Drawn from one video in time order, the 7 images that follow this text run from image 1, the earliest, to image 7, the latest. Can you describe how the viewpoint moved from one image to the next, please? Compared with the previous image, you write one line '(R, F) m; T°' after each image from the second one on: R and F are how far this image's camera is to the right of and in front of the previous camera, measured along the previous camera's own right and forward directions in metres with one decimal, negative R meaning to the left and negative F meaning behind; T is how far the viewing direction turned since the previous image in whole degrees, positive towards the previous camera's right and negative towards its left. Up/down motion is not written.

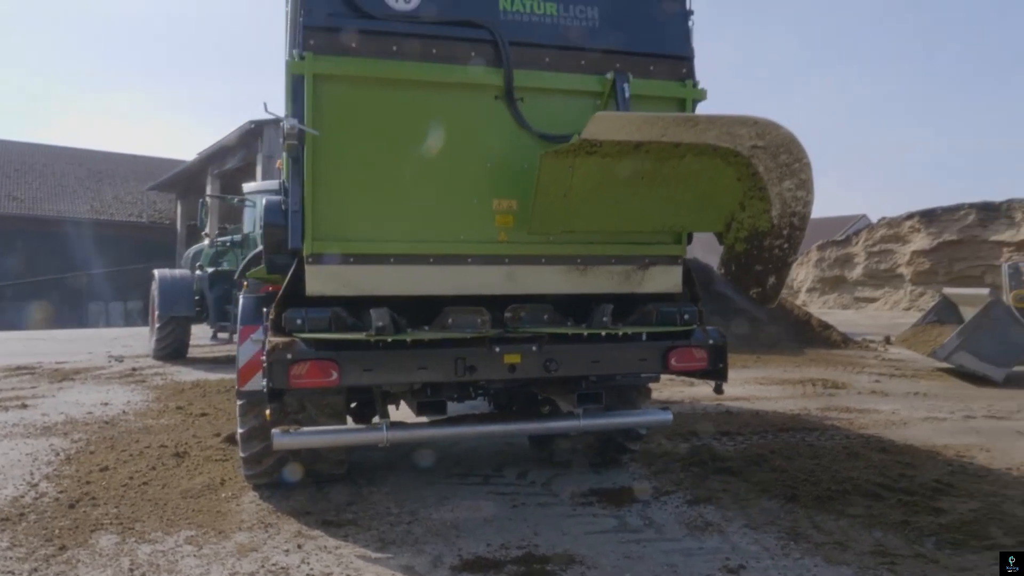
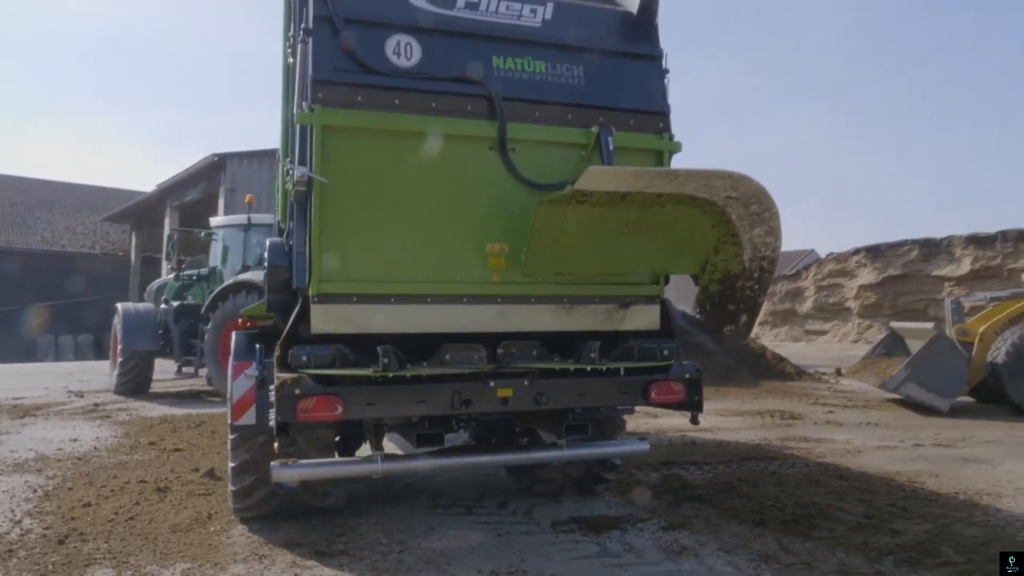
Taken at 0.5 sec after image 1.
(-0.2, -0.2) m; +3°
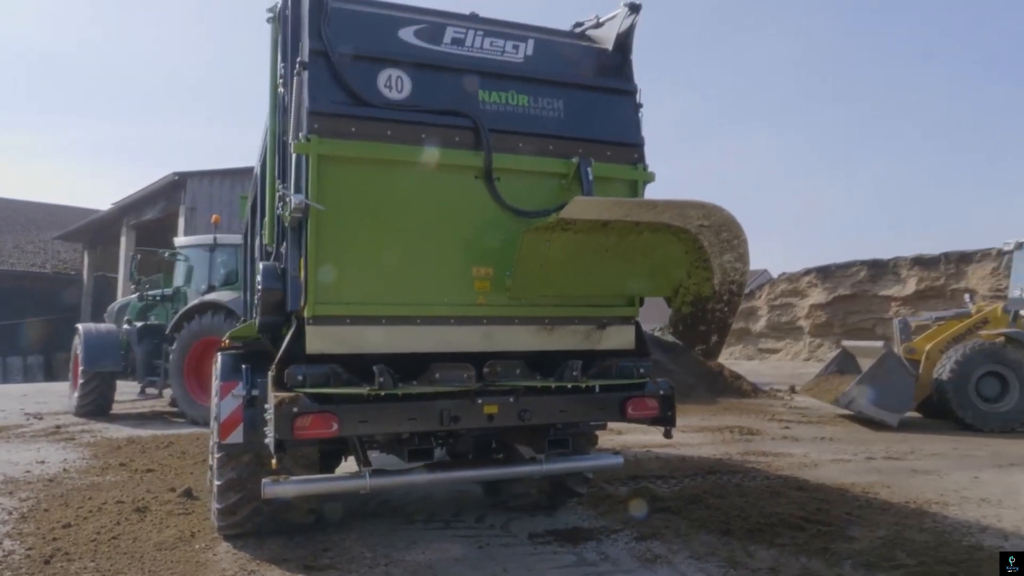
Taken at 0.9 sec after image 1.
(-0.1, -0.2) m; +3°
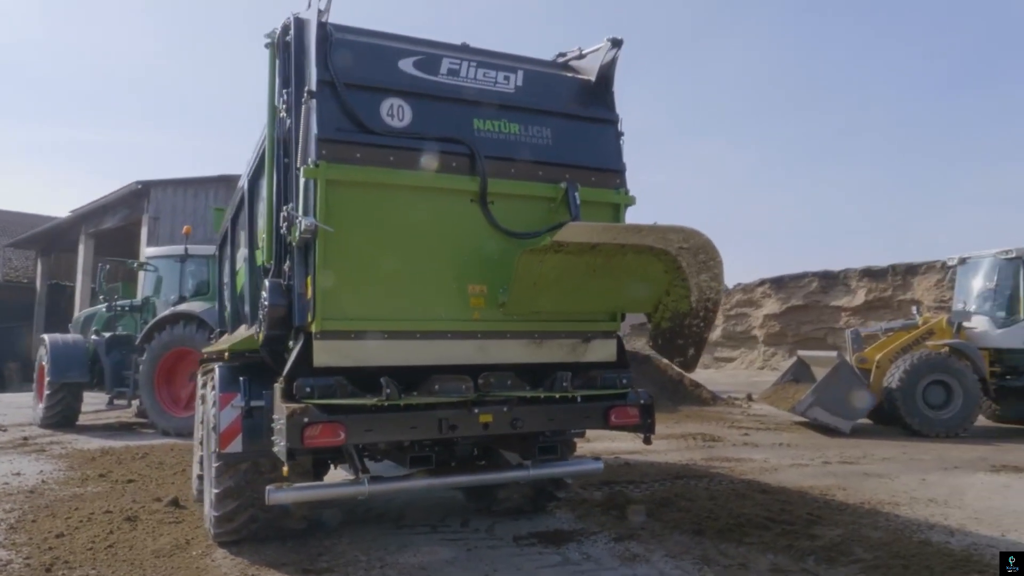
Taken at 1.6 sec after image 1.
(-0.2, -0.3) m; +3°
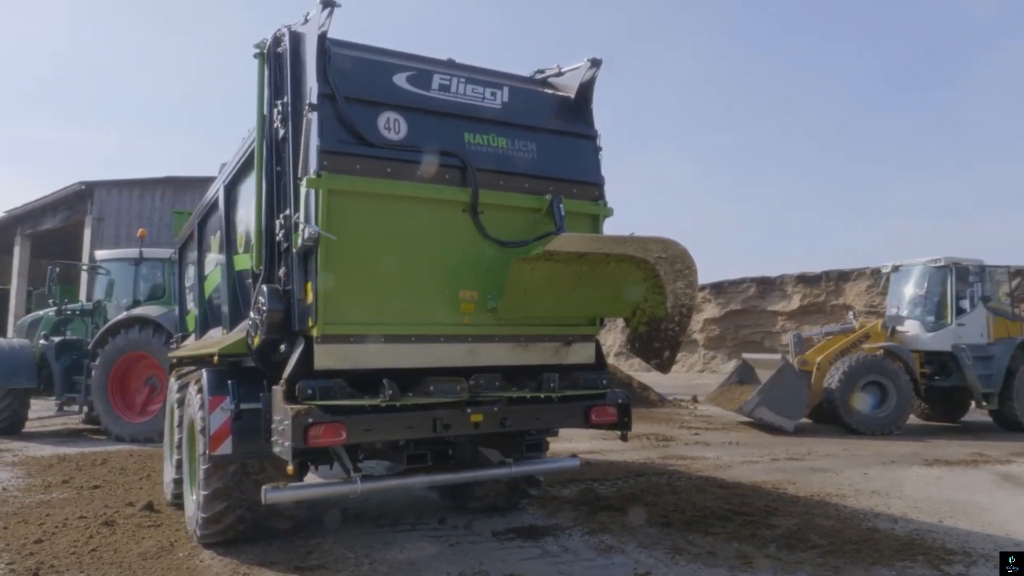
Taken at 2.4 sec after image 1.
(-0.3, -0.2) m; +4°
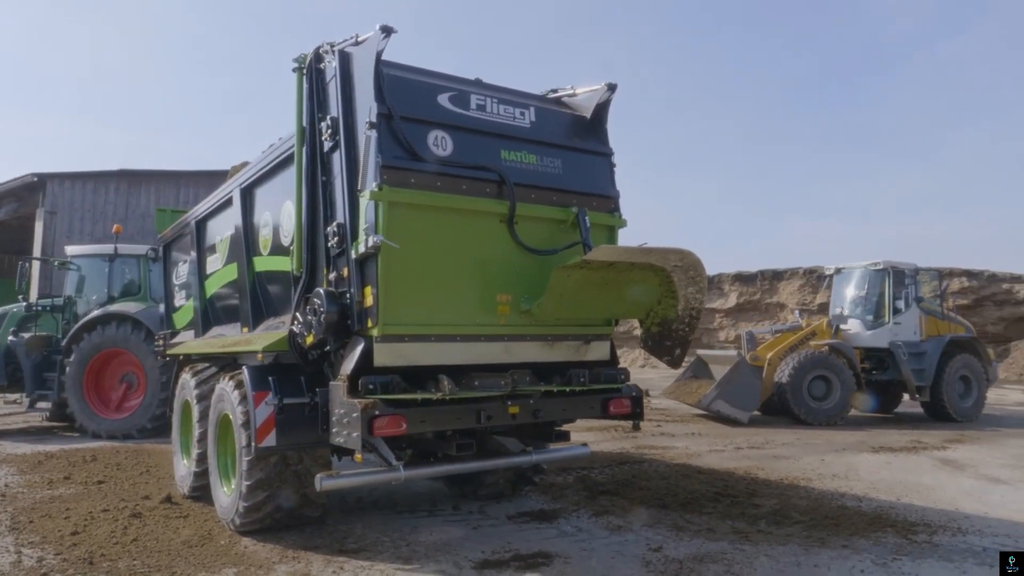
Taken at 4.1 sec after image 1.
(-0.6, -0.4) m; +5°
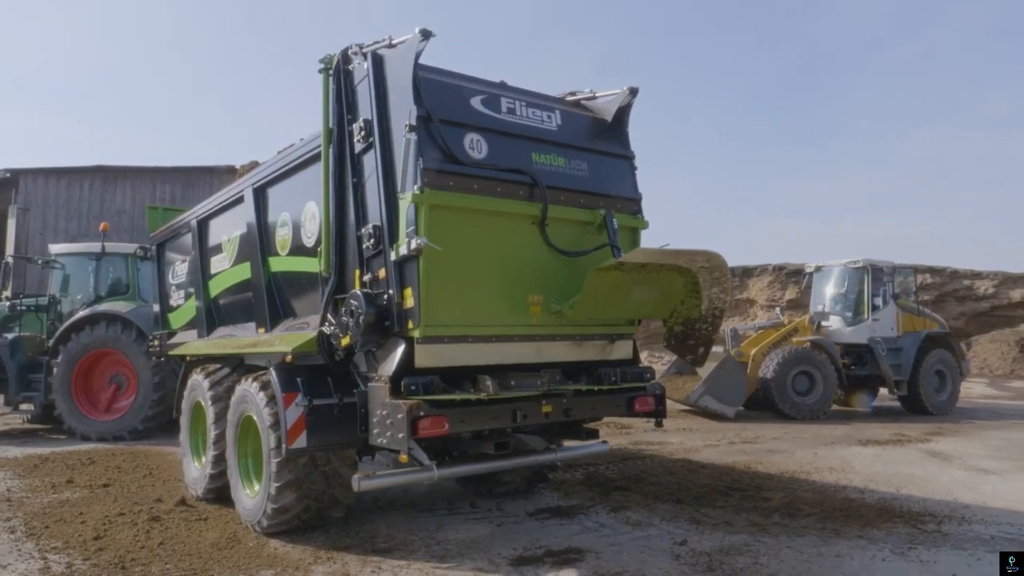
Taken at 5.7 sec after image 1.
(-0.4, -0.1) m; +3°
